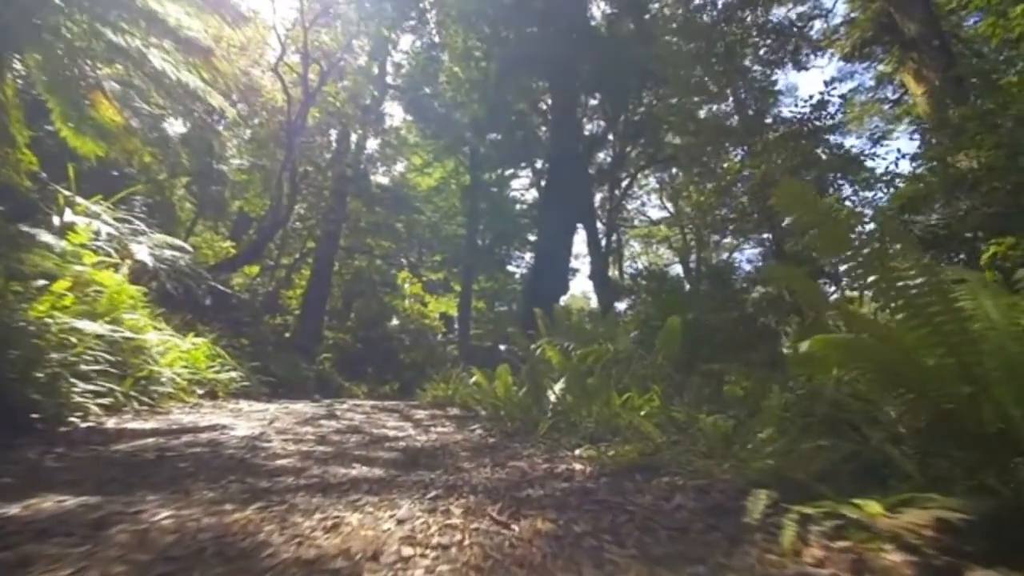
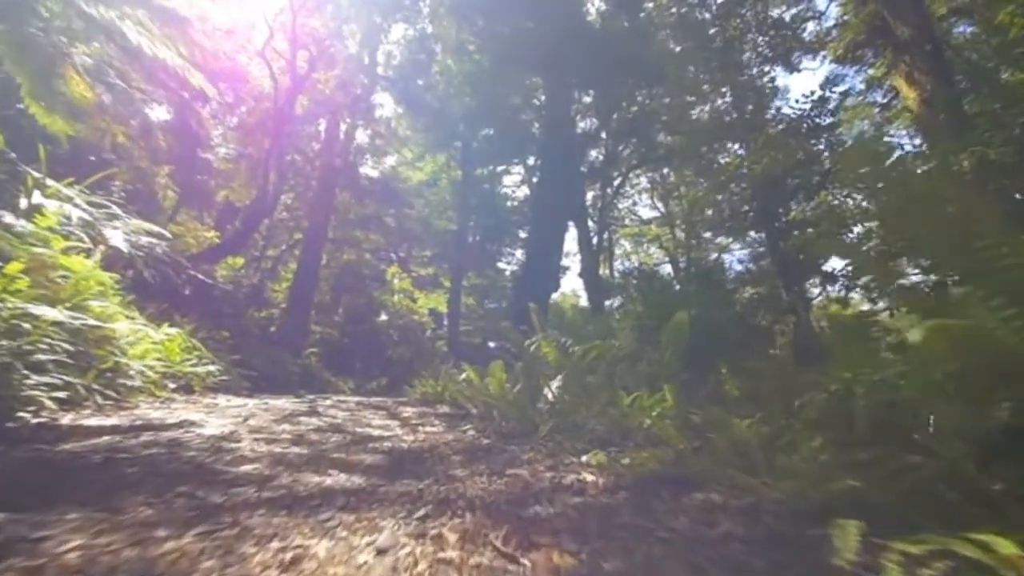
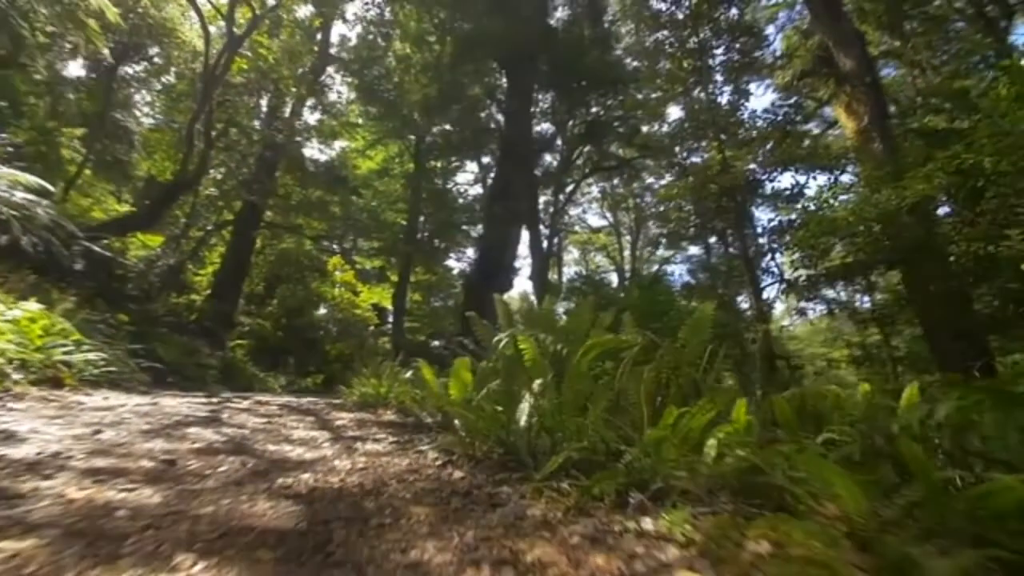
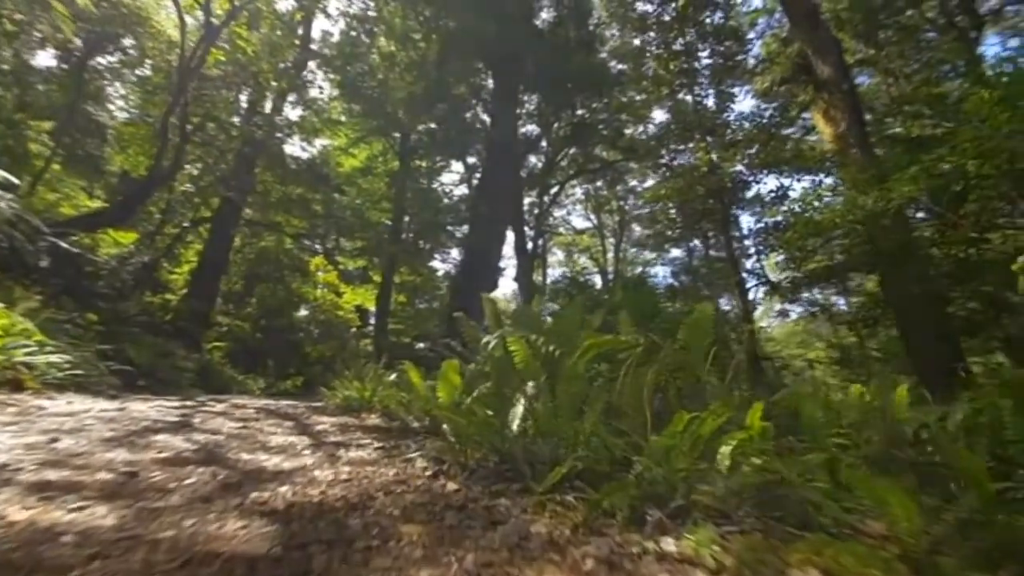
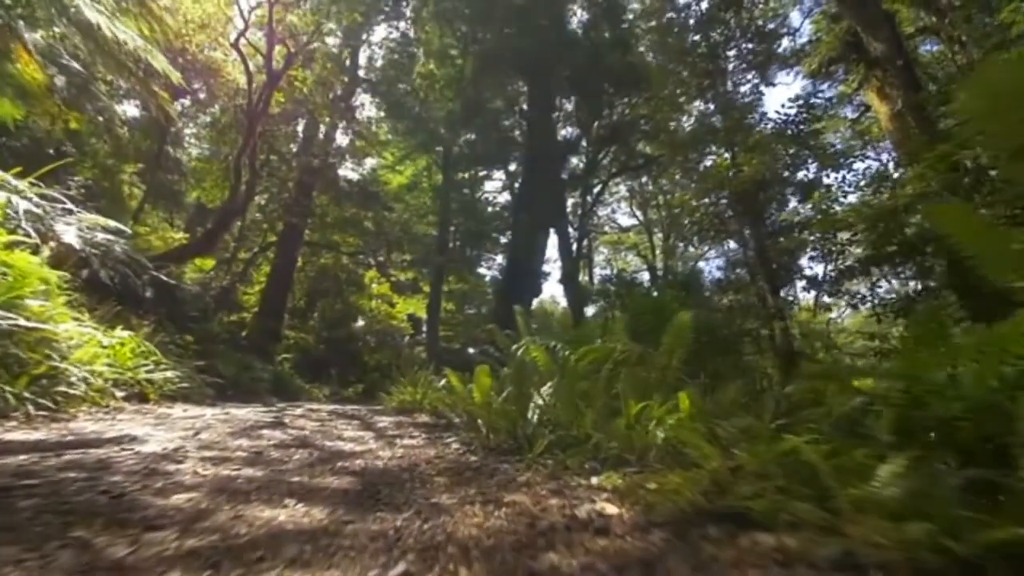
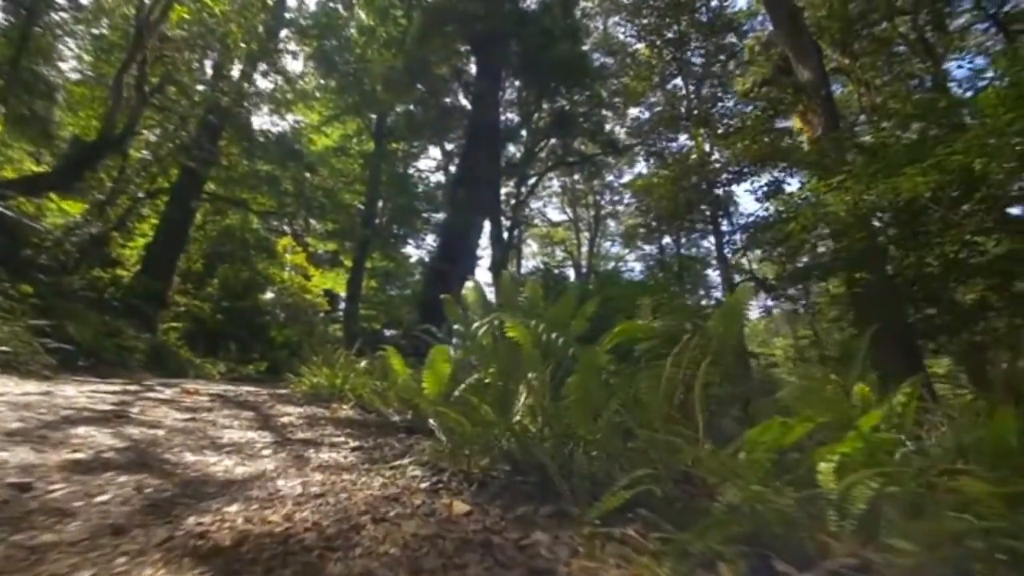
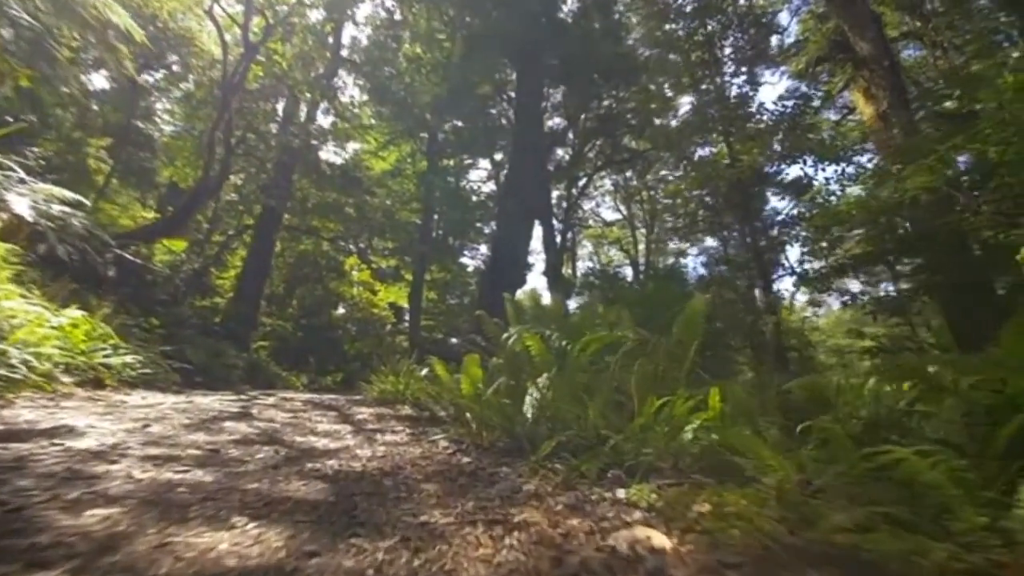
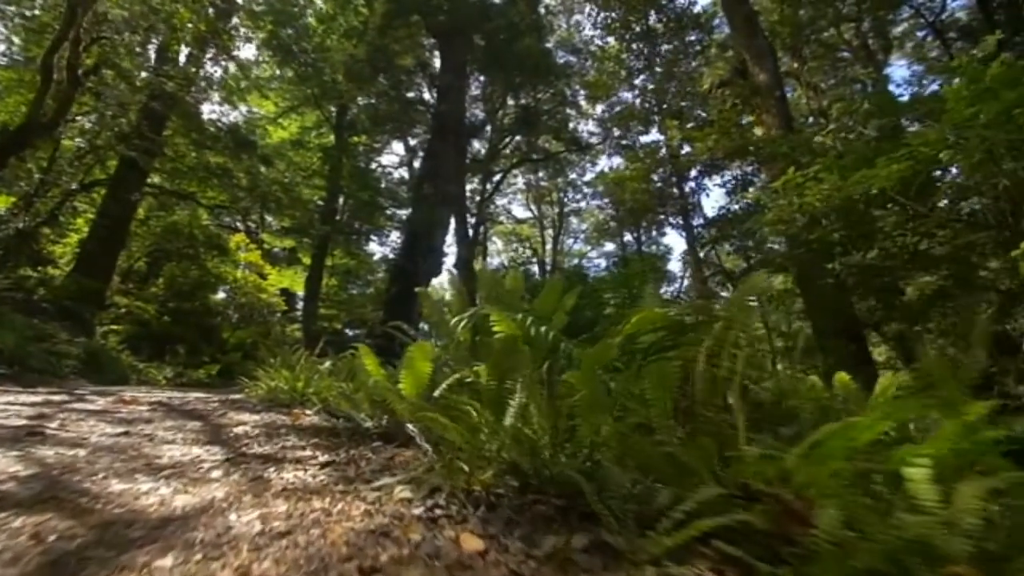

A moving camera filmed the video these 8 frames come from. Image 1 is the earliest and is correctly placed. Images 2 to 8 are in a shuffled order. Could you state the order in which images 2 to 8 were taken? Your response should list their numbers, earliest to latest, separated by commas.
2, 5, 7, 3, 4, 6, 8
